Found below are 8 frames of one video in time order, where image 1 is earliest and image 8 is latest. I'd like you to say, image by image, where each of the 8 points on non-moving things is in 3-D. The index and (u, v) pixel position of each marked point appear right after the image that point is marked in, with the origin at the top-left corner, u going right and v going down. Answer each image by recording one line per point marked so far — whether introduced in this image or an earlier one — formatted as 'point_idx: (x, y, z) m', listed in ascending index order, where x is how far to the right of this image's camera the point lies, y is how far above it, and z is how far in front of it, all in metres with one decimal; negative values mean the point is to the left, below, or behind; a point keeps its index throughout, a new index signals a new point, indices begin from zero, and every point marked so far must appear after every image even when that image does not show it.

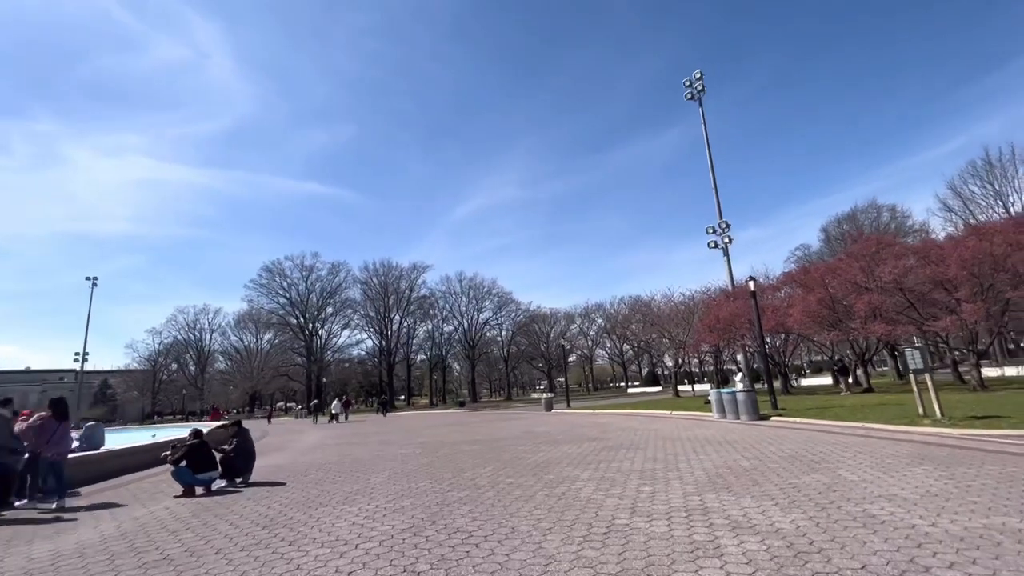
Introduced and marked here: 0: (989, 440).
0: (+10.6, -3.5, +10.8) m
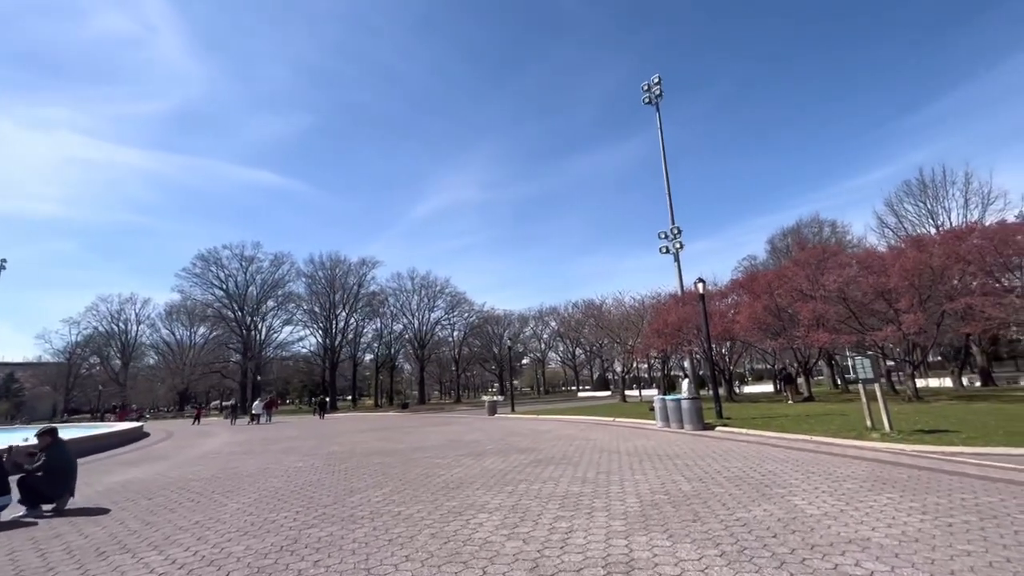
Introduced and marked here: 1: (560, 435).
0: (+8.8, -3.5, +9.8) m
1: (+1.7, -5.4, +17.5) m
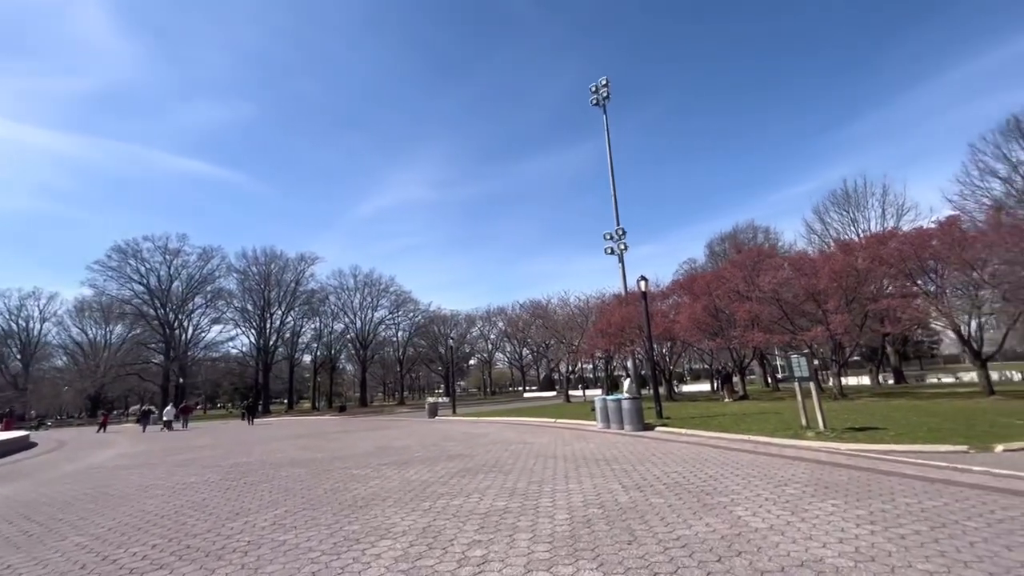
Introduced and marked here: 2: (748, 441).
0: (+7.3, -3.5, +9.6) m
1: (-0.6, -5.2, +16.5) m
2: (+6.4, -4.2, +13.1) m
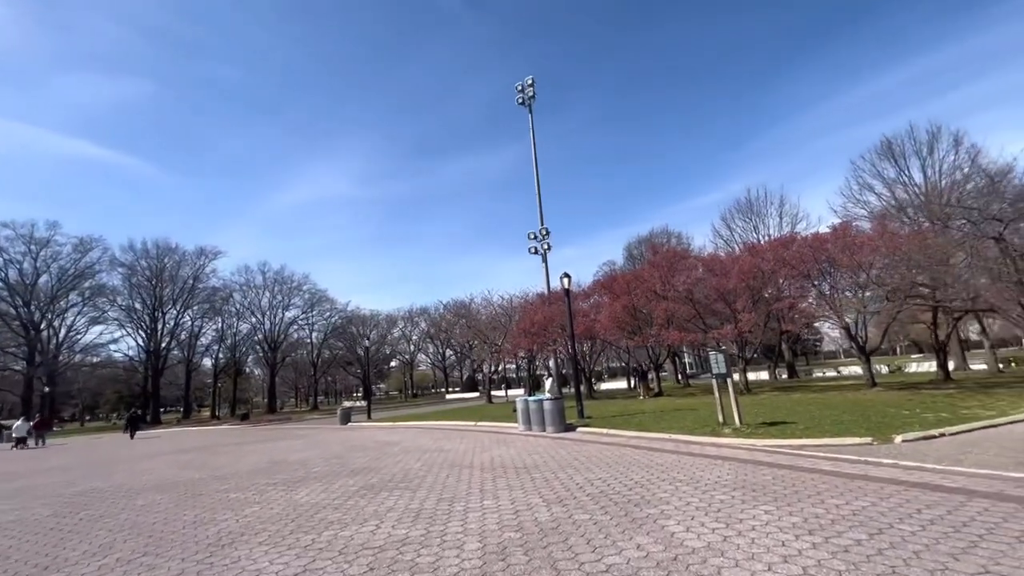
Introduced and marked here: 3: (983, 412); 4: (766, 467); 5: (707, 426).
0: (+5.6, -3.4, +9.5) m
1: (-3.2, -5.0, +15.1) m
2: (+4.2, -4.1, +12.9) m
3: (+13.5, -3.5, +13.8) m
4: (+4.7, -3.3, +8.9) m
5: (+5.8, -4.1, +14.3) m
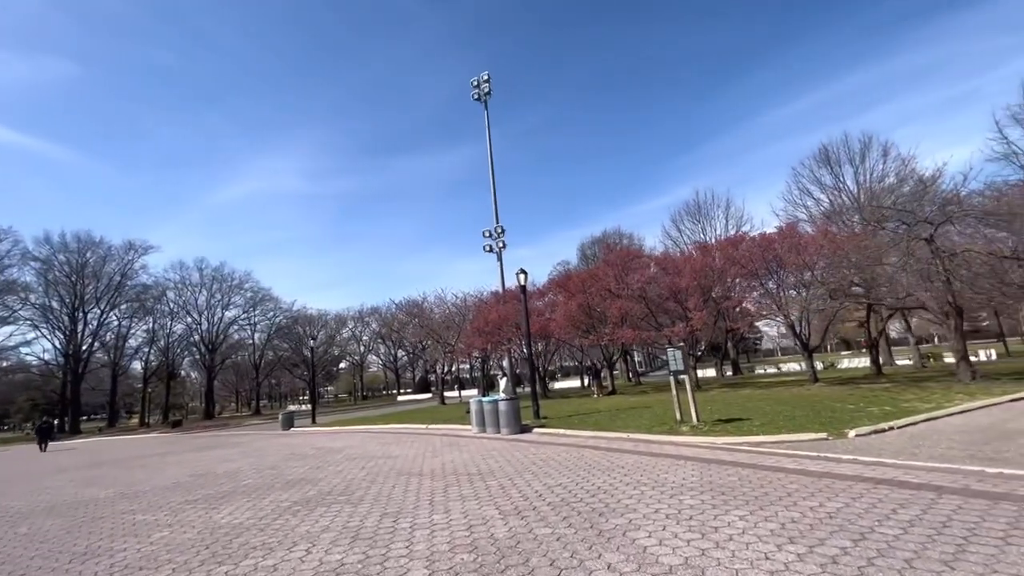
0: (+4.7, -3.2, +9.3) m
1: (-4.6, -4.9, +14.0) m
2: (+3.0, -3.9, +12.5) m
3: (+12.2, -3.4, +14.3) m
4: (+3.9, -3.2, +8.5) m
5: (+4.4, -4.0, +14.1) m
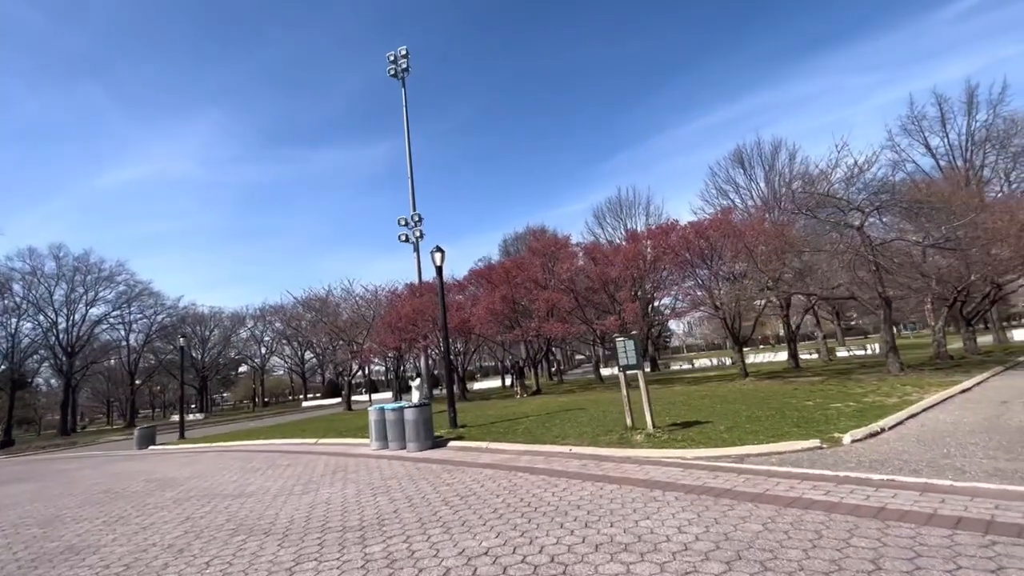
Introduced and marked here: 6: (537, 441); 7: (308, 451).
0: (+3.4, -2.7, +6.8) m
1: (-6.6, -4.2, +9.9) m
2: (+1.2, -3.3, +9.6) m
3: (+9.9, -3.0, +12.9) m
4: (+2.7, -2.6, +5.9) m
5: (+2.3, -3.4, +11.4) m
6: (+0.6, -3.8, +11.8) m
7: (-6.5, -5.0, +15.2) m
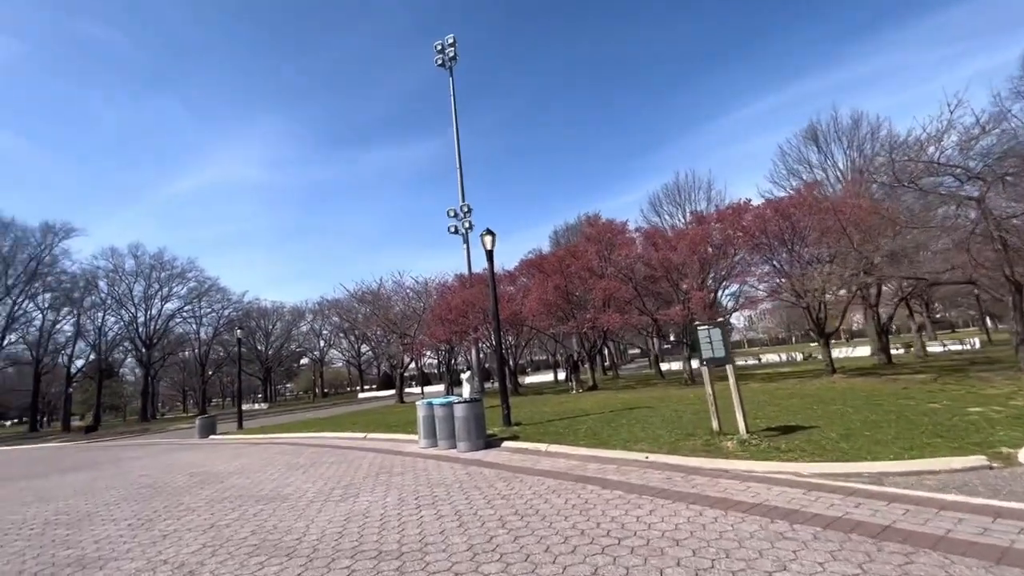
0: (+4.2, -2.3, +5.0) m
1: (-5.4, -3.9, +9.1) m
2: (+2.3, -3.0, +8.1) m
3: (+11.3, -2.5, +10.4) m
4: (+3.4, -2.2, +4.2) m
5: (+3.6, -3.0, +9.7) m
6: (+2.0, -3.4, +10.3) m
7: (-4.7, -4.7, +14.4) m
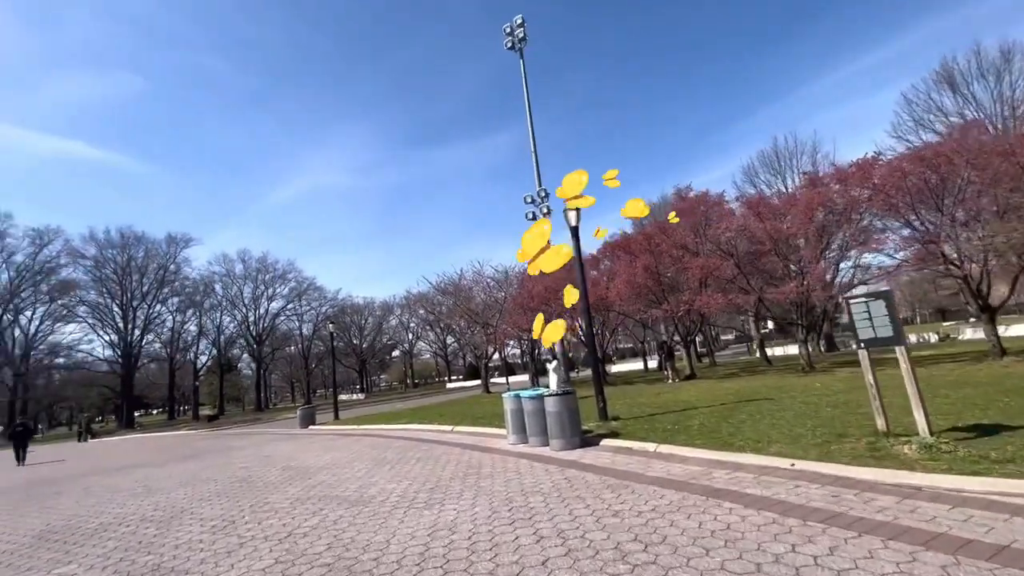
0: (+5.1, -1.8, +3.0) m
1: (-3.6, -3.7, +8.7) m
2: (+3.8, -2.5, +6.3) m
3: (+13.0, -1.5, +7.2) m
4: (+4.2, -1.8, +2.3) m
5: (+5.4, -2.4, +7.7) m
6: (+3.8, -2.8, +8.6) m
7: (-2.0, -4.3, +13.8) m
